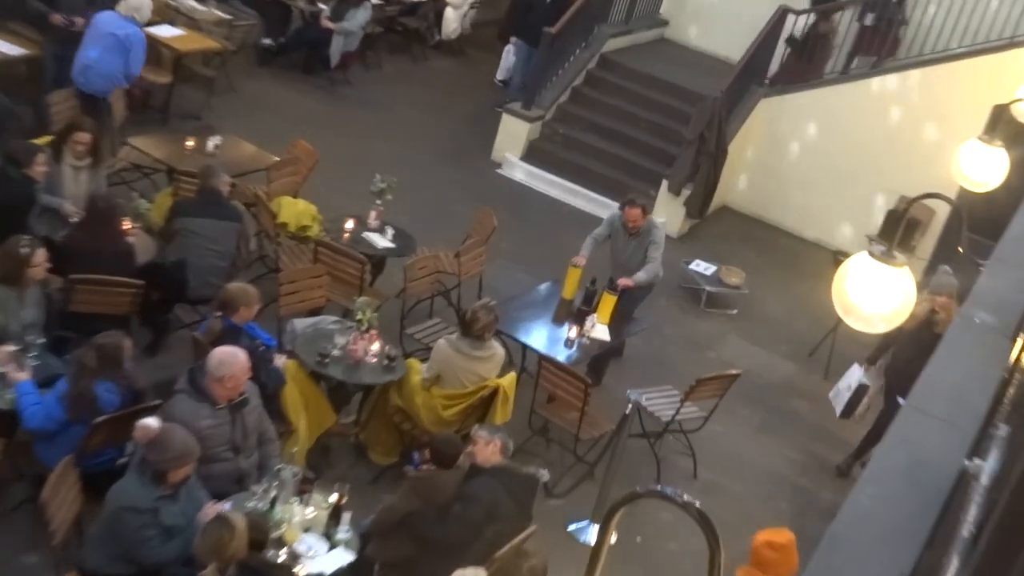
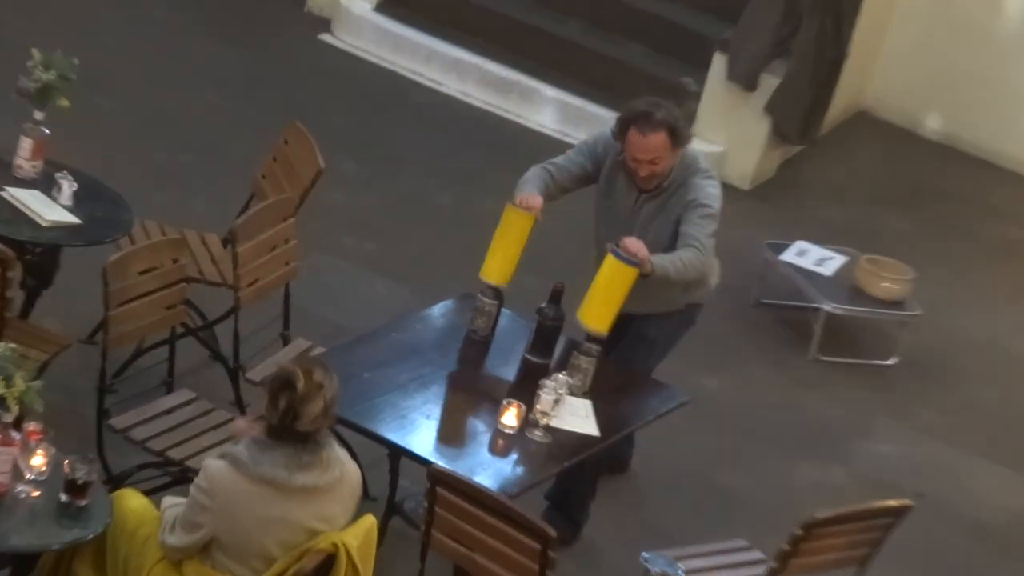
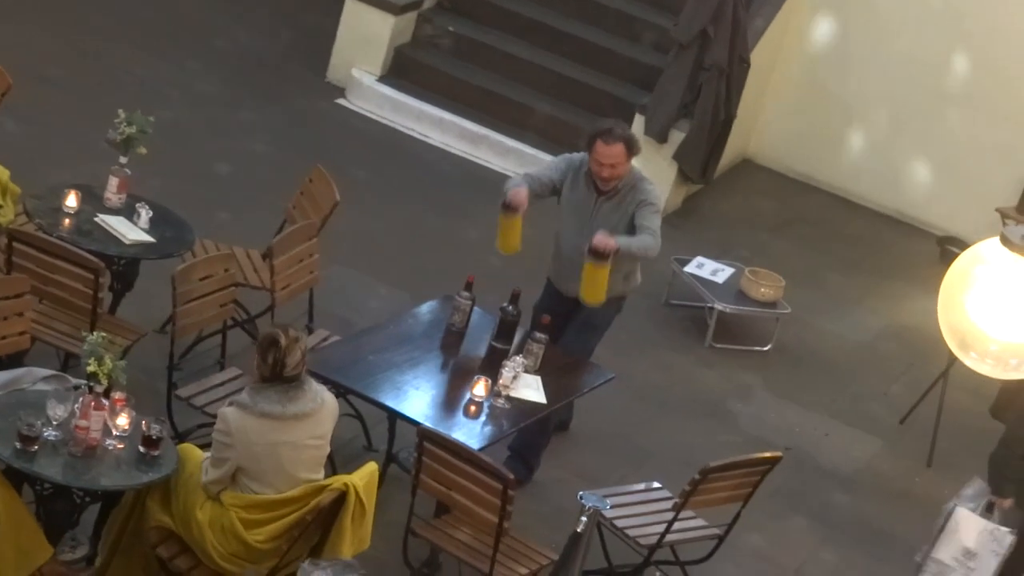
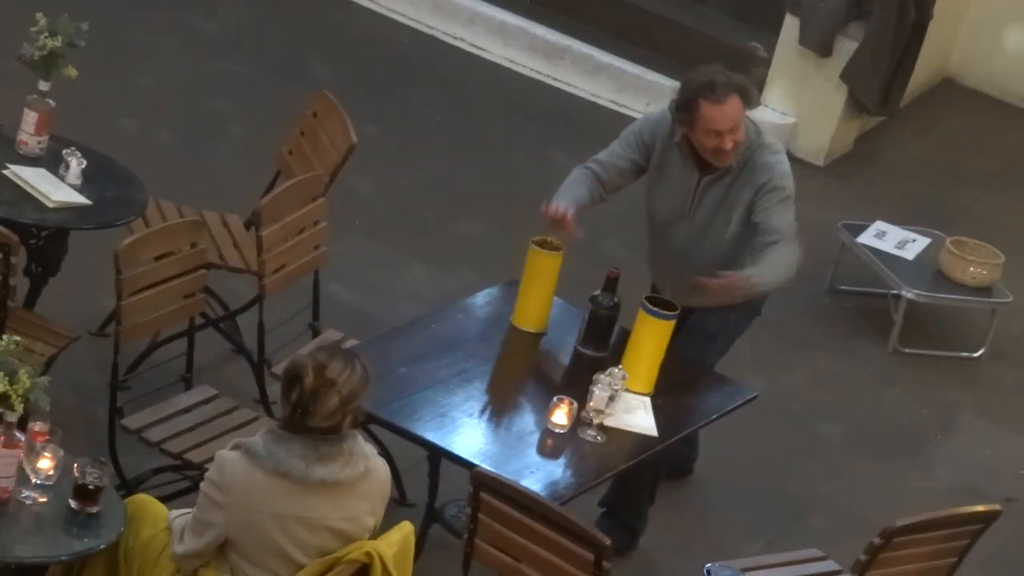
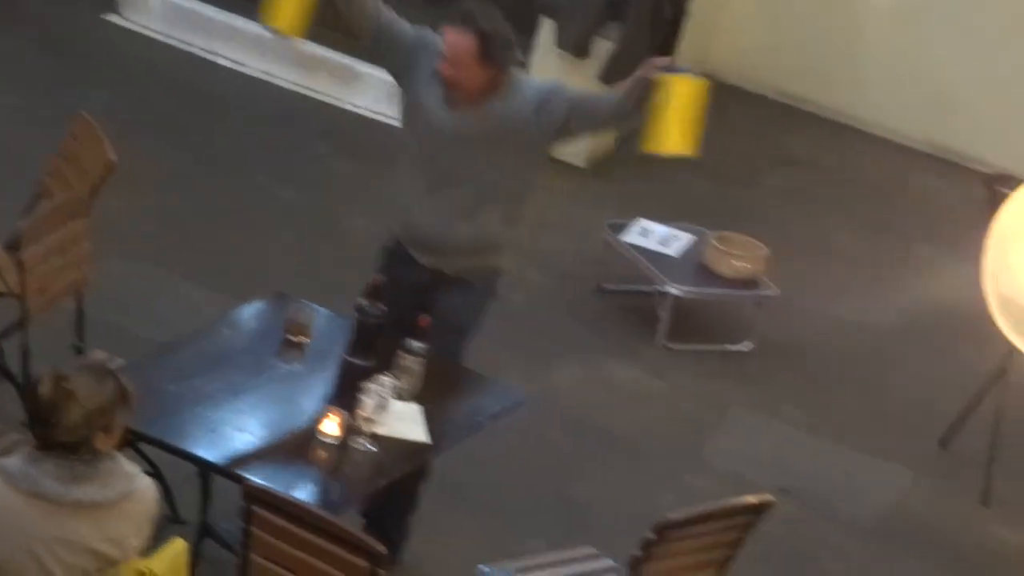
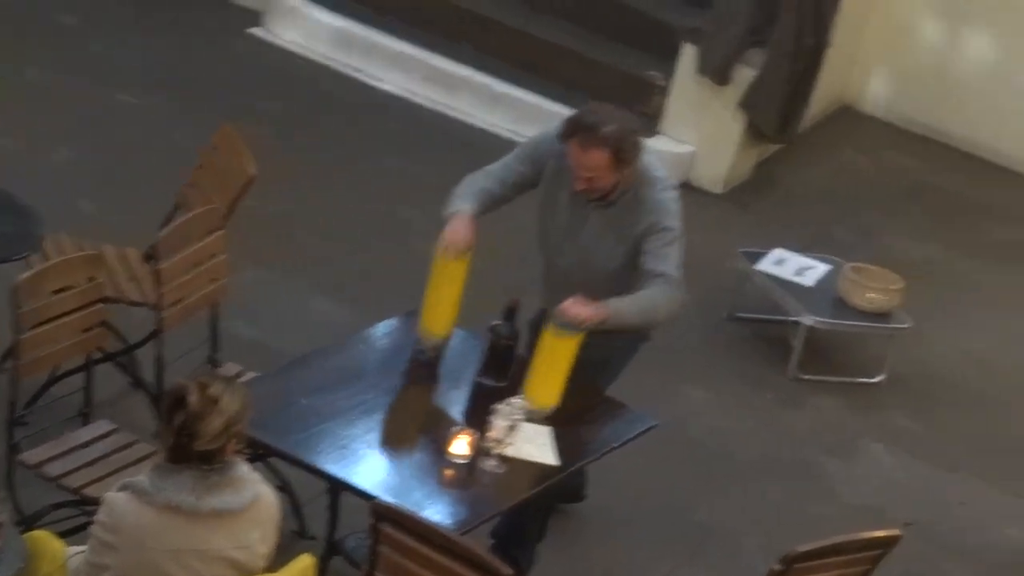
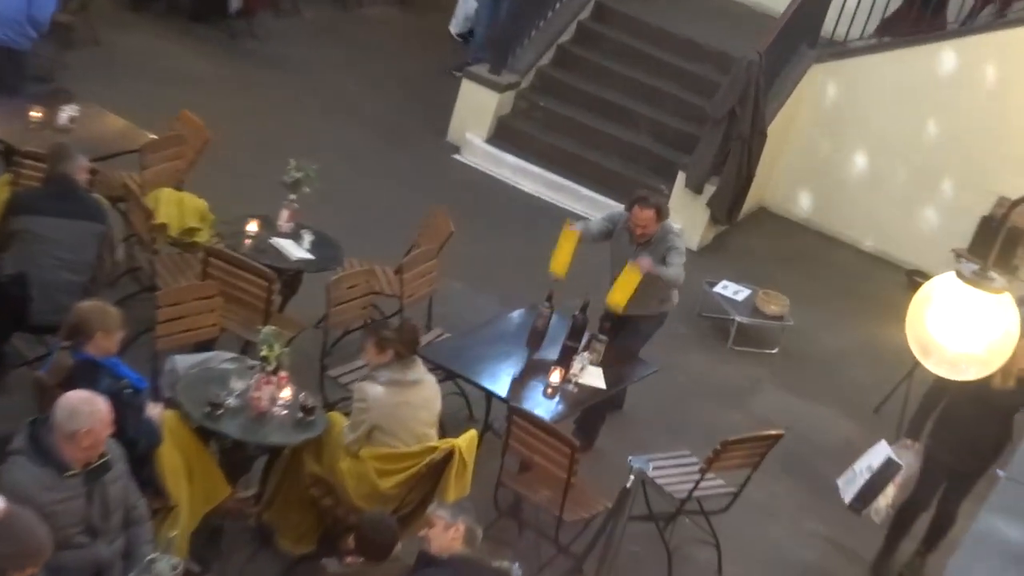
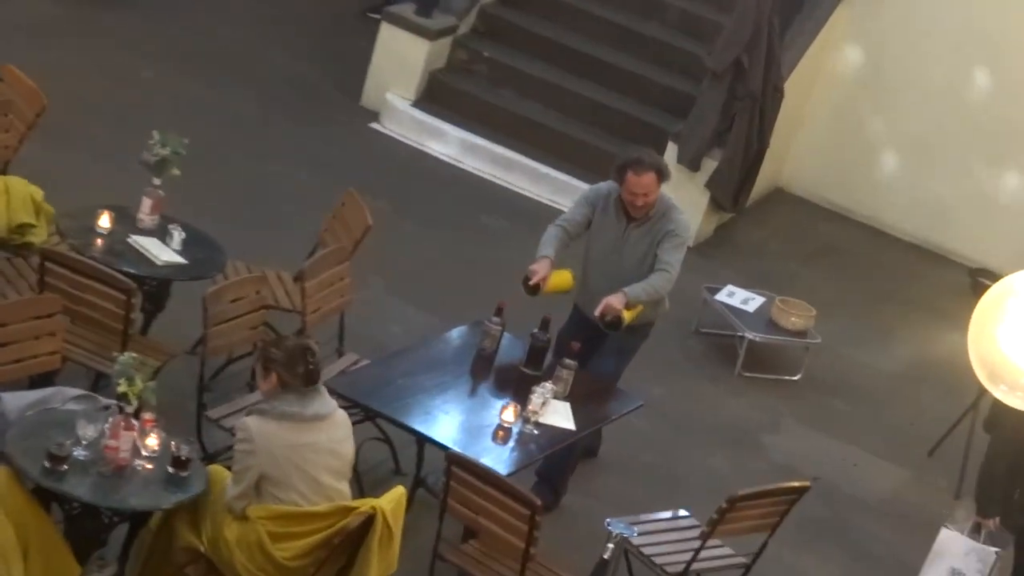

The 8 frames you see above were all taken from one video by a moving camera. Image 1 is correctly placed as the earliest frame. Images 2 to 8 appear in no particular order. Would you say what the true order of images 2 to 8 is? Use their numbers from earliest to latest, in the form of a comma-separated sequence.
7, 8, 3, 2, 4, 6, 5
